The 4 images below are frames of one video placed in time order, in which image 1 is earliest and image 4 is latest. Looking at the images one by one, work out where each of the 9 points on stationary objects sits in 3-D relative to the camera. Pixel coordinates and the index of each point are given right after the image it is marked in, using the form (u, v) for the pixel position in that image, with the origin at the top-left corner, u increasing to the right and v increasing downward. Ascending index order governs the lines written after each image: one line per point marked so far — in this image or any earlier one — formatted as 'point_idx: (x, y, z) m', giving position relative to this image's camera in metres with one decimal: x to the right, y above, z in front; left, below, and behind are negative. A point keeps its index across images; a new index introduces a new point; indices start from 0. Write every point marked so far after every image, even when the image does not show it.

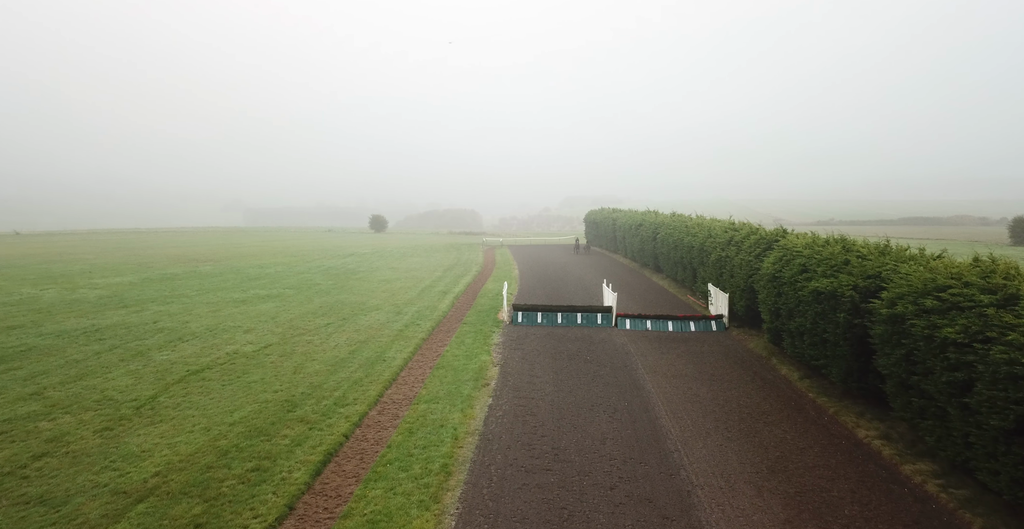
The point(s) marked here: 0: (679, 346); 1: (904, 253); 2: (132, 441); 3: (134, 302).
0: (+4.7, -2.3, +13.1) m
1: (+7.3, +0.3, +8.8) m
2: (-6.3, -2.9, +7.8) m
3: (-14.1, -1.4, +17.6) m
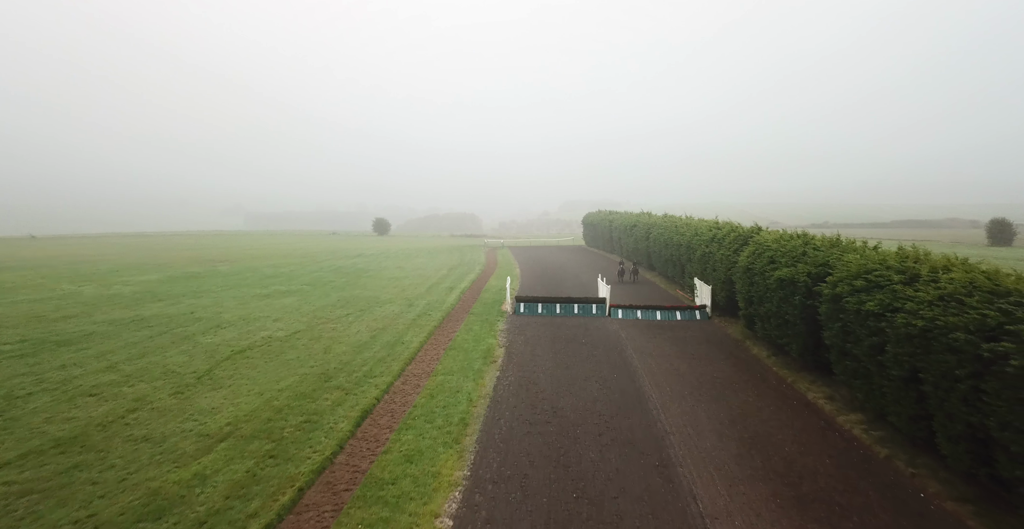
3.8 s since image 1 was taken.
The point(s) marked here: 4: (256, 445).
0: (+4.8, -2.1, +14.7) m
1: (+7.4, +0.5, +10.3) m
2: (-6.1, -2.7, +9.3) m
3: (-14.0, -1.3, +19.1) m
4: (-4.3, -3.0, +7.9) m
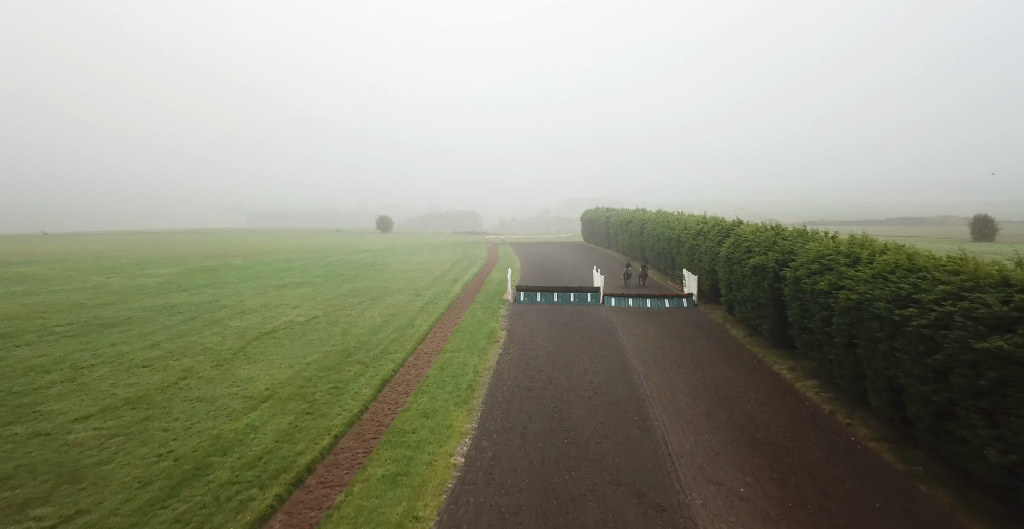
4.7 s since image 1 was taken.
0: (+4.8, -1.8, +16.0) m
1: (+7.4, +0.8, +11.6) m
2: (-6.1, -2.4, +10.6) m
3: (-14.0, -1.0, +20.4) m
4: (-4.3, -2.7, +9.2) m
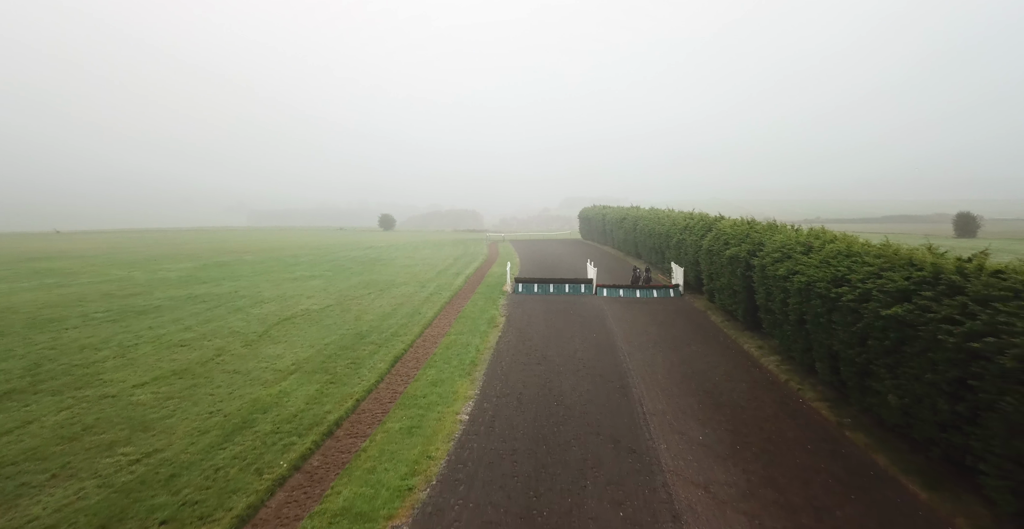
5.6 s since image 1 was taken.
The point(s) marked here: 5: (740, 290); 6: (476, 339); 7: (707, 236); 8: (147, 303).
0: (+4.8, -1.5, +17.2) m
1: (+7.4, +1.1, +12.9) m
2: (-6.2, -2.2, +11.9) m
3: (-14.0, -0.7, +21.7) m
4: (-4.3, -2.5, +10.5) m
5: (+6.4, -0.7, +13.2) m
6: (-1.0, -2.1, +13.1) m
7: (+6.8, +1.0, +16.4) m
8: (-12.7, -1.3, +16.3) m
